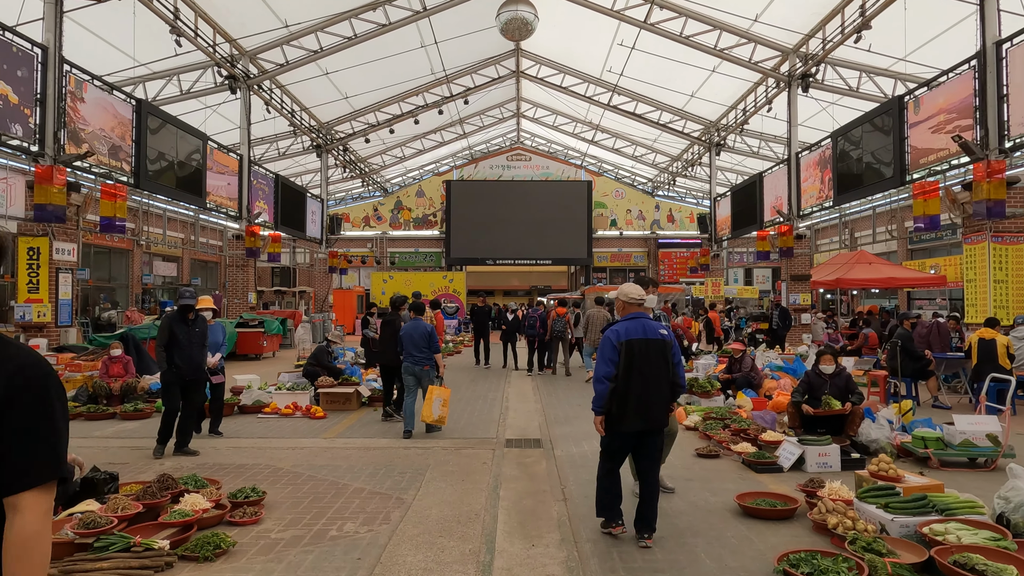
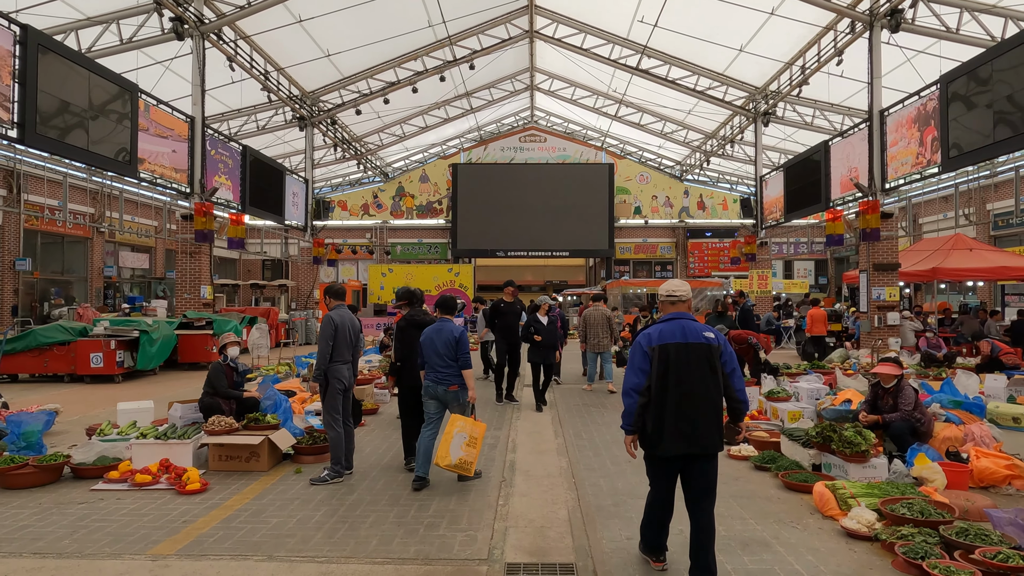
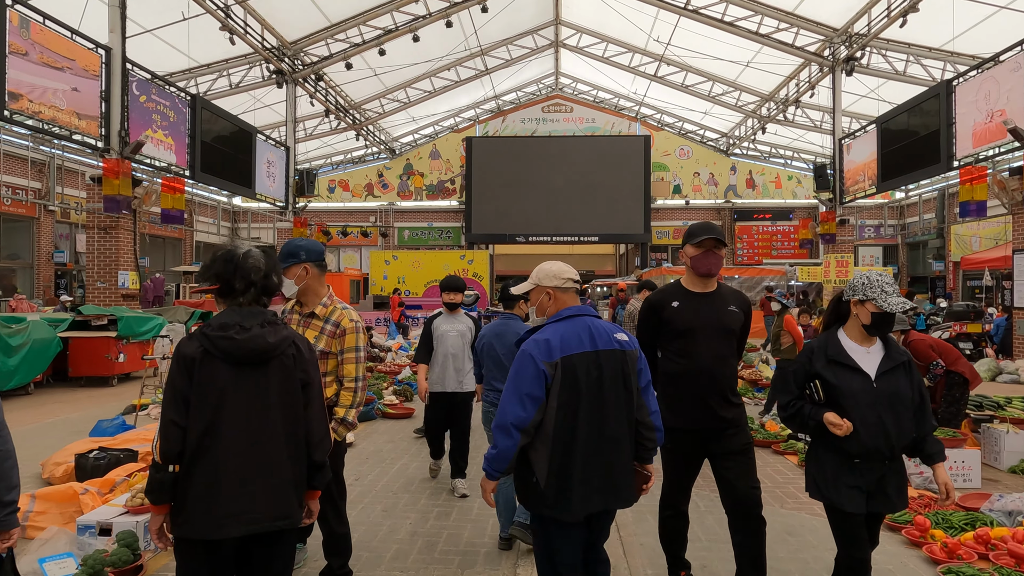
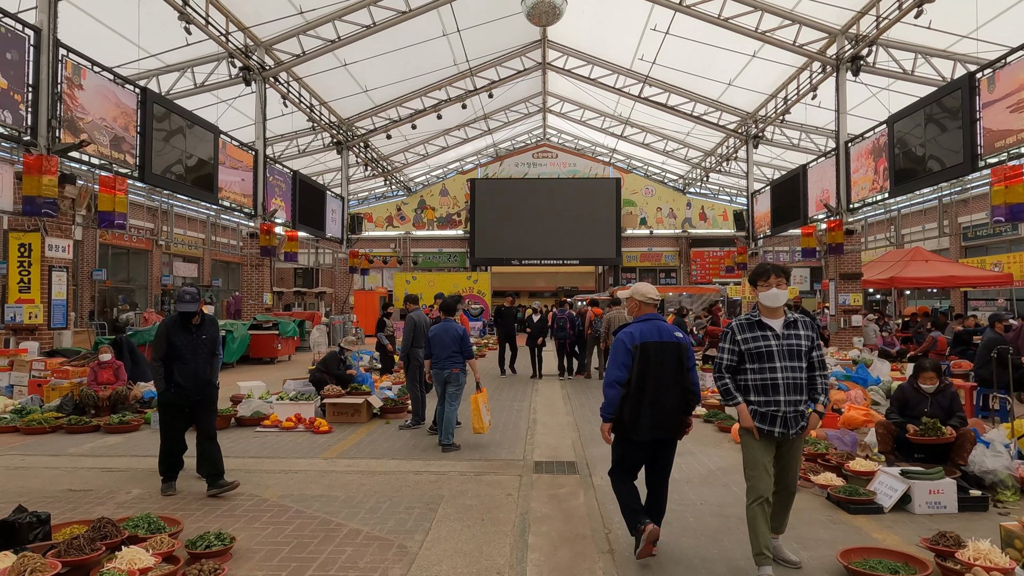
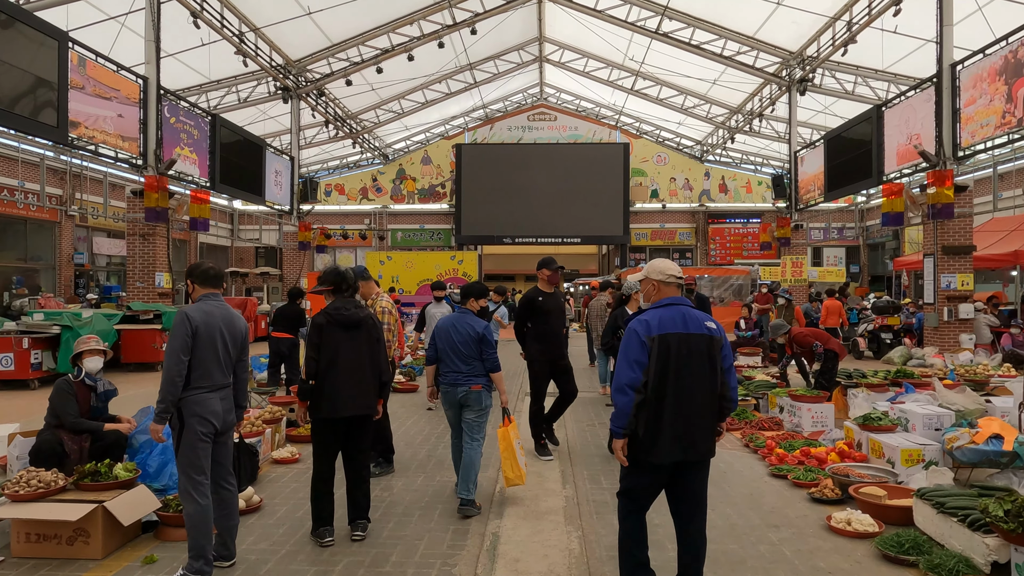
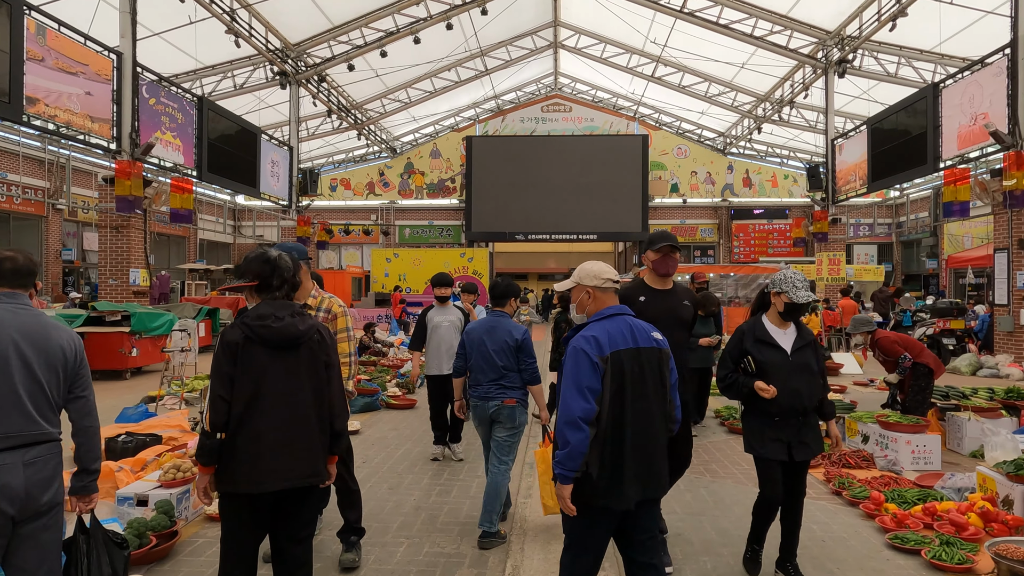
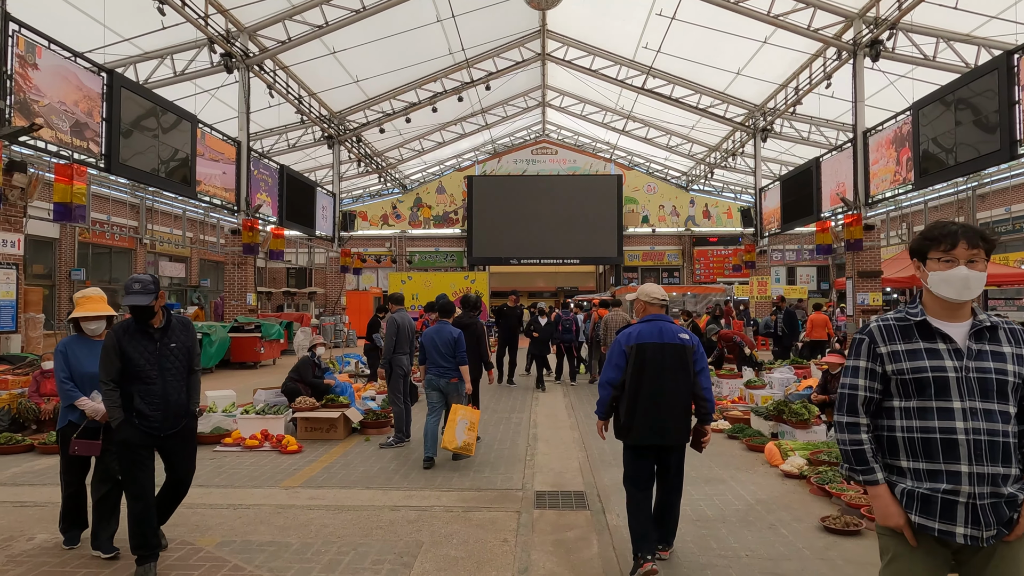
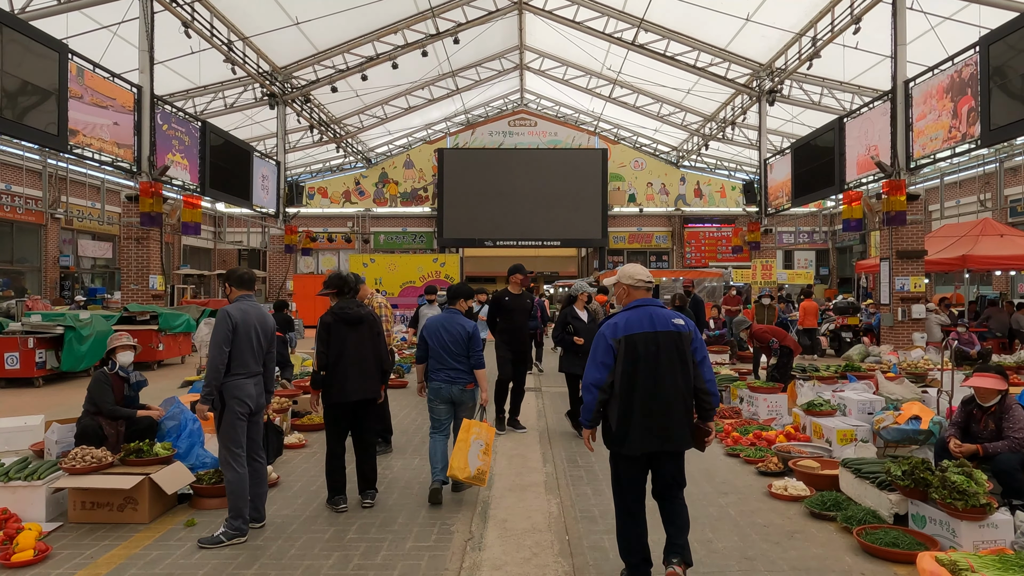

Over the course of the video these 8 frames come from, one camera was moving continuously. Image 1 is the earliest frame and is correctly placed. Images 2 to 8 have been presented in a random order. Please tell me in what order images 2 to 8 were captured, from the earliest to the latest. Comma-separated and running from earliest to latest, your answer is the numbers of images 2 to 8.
4, 7, 2, 8, 5, 6, 3
